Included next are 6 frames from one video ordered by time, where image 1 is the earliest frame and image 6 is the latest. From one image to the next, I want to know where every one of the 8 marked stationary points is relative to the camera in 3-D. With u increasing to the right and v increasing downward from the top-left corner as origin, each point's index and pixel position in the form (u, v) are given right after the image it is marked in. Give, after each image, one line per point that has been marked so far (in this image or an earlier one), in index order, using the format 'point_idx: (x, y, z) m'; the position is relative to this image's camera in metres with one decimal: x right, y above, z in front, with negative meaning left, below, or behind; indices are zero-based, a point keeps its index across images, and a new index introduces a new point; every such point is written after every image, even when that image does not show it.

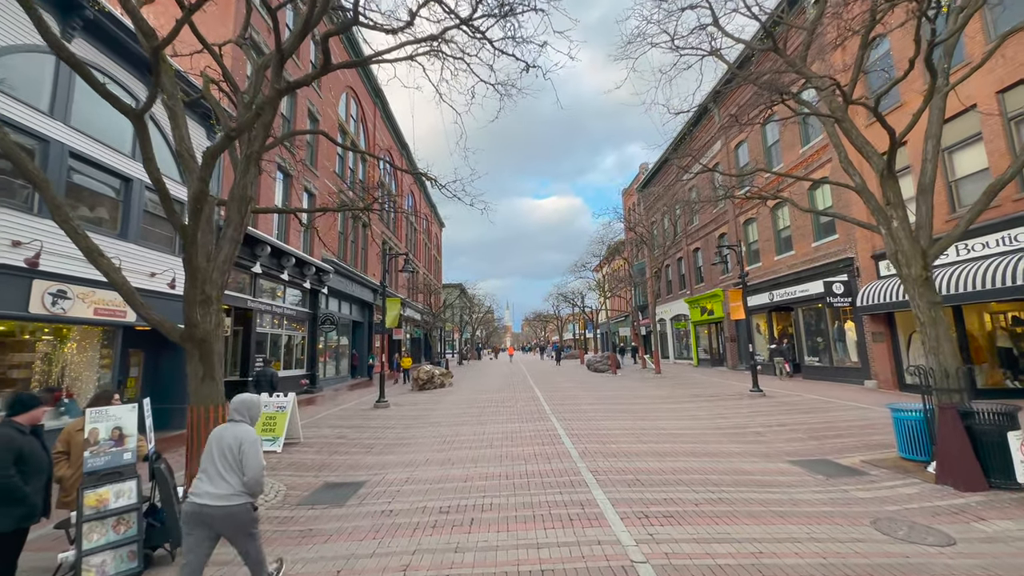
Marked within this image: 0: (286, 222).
0: (-9.0, +2.6, +17.0) m
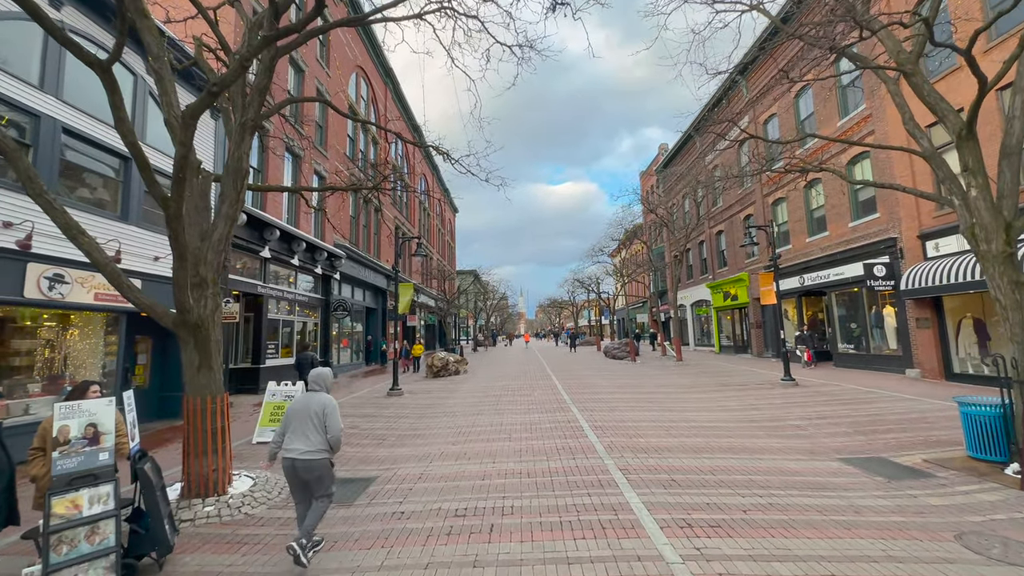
0: (-8.3, +3.2, +16.5) m
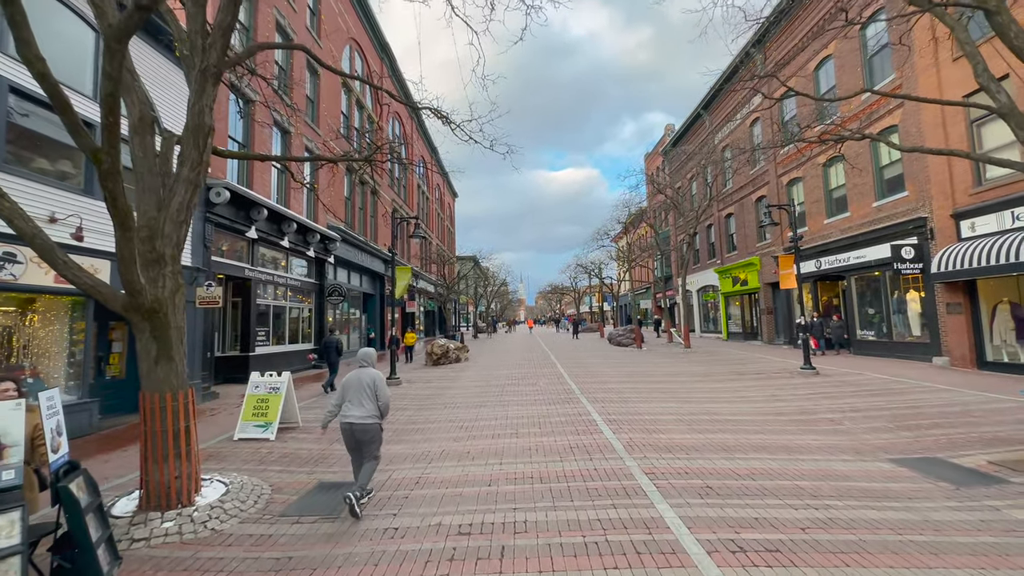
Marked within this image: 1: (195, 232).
0: (-8.2, +3.8, +15.6) m
1: (-8.2, +1.5, +11.0) m
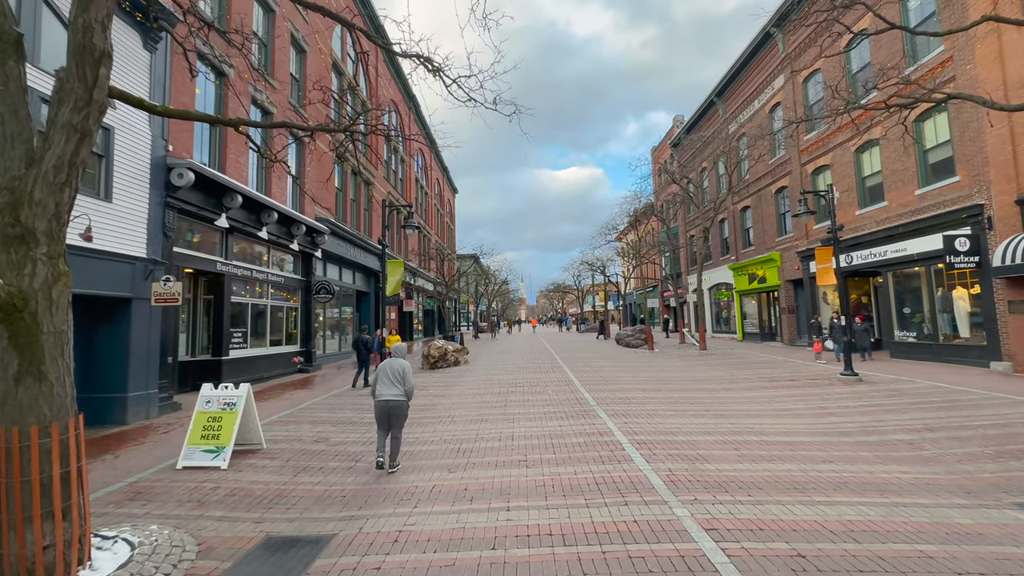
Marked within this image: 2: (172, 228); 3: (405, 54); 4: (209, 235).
0: (-8.1, +3.9, +14.1) m
1: (-8.1, +1.6, +9.6) m
2: (-8.0, +1.4, +10.2) m
3: (-1.5, +3.4, +6.2) m
4: (-8.4, +1.5, +11.8) m
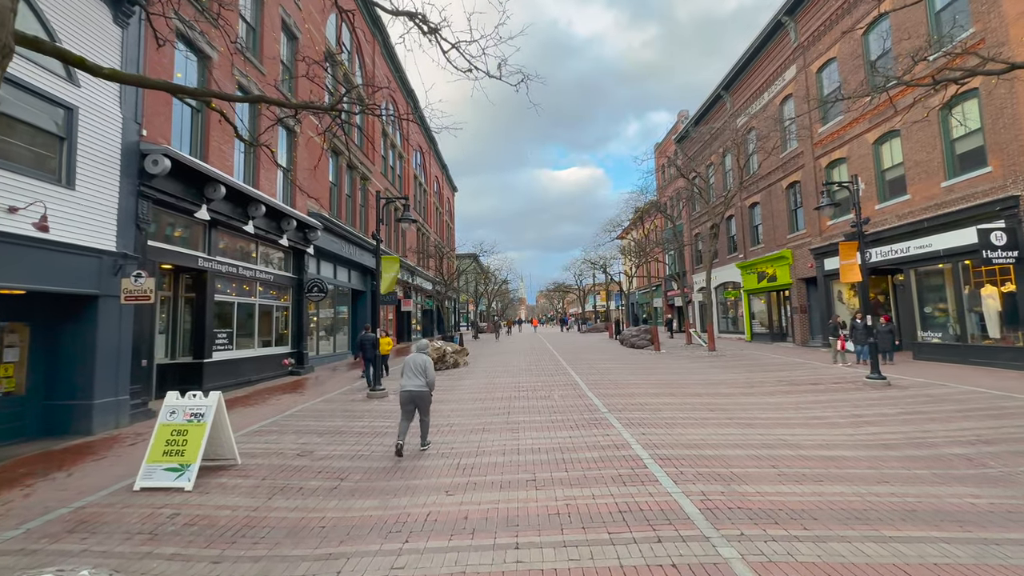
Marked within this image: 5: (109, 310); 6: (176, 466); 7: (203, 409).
0: (-8.0, +4.0, +13.3) m
1: (-8.0, +1.6, +8.8) m
2: (-8.0, +1.5, +9.3) m
3: (-1.4, +3.4, +5.4) m
4: (-8.3, +1.5, +11.0) m
5: (-7.8, -0.4, +8.4) m
6: (-4.3, -2.3, +5.6) m
7: (-4.2, -1.7, +5.8) m
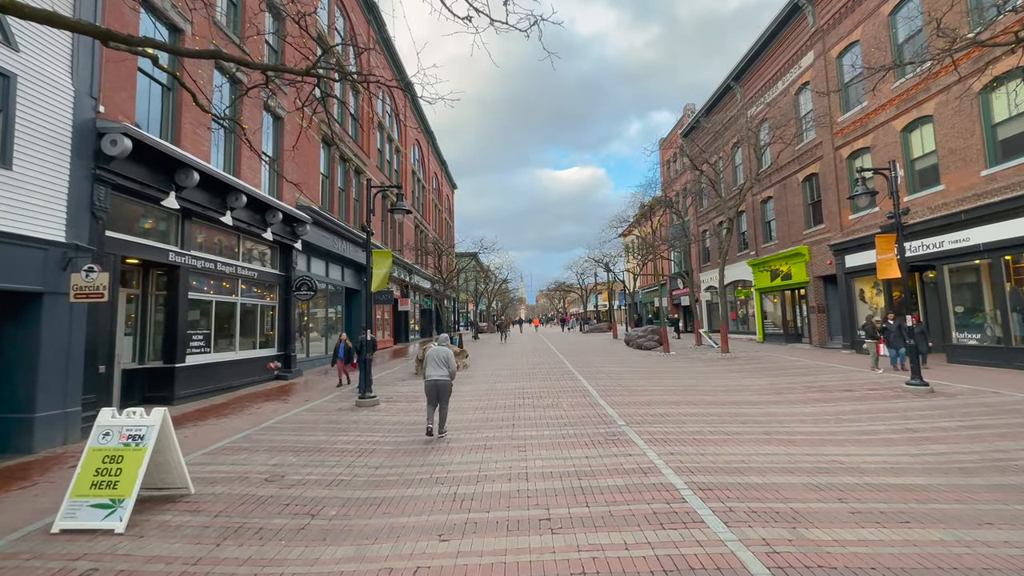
0: (-7.9, +4.0, +12.2) m
1: (-7.9, +1.7, +7.7) m
2: (-7.9, +1.5, +8.3) m
3: (-1.3, +3.5, +4.3) m
4: (-8.2, +1.6, +10.0) m
5: (-7.8, -0.4, +7.3) m
6: (-4.2, -2.2, +4.5) m
7: (-4.1, -1.6, +4.8) m
